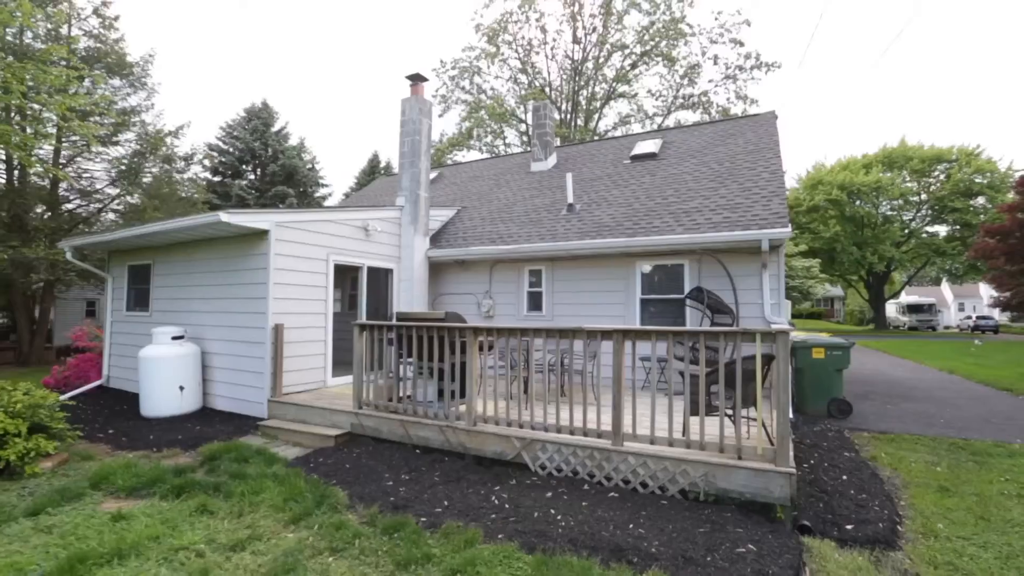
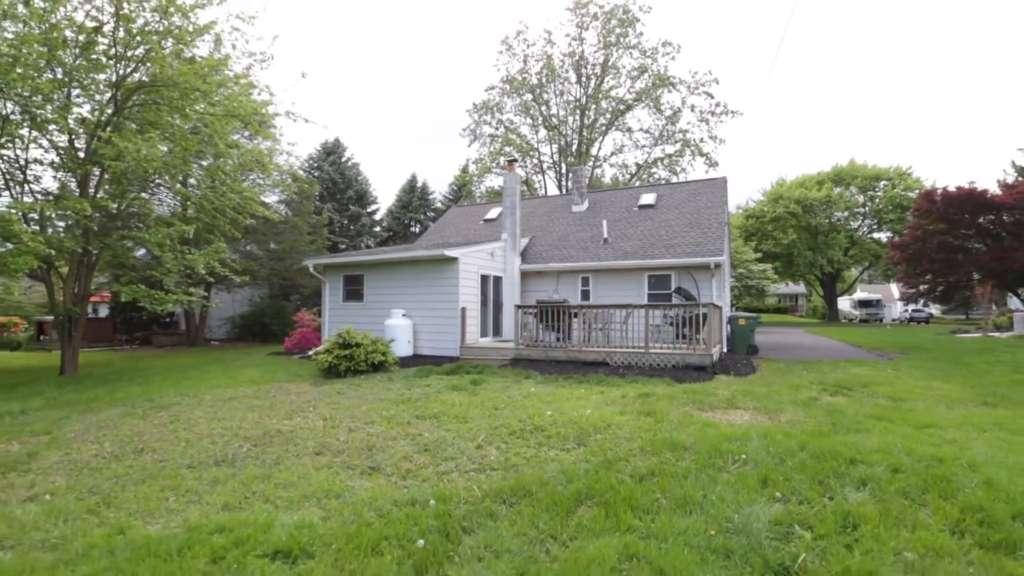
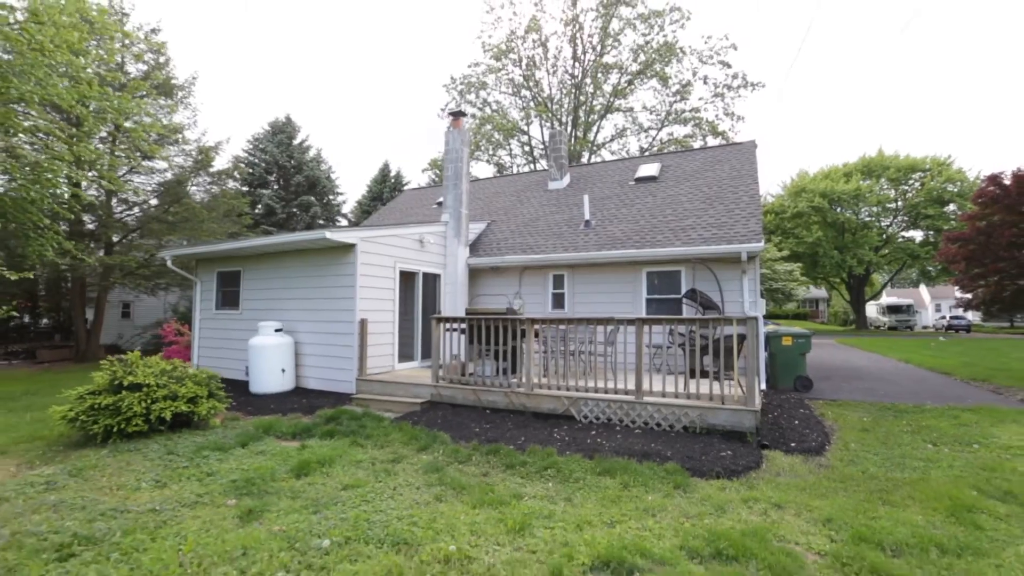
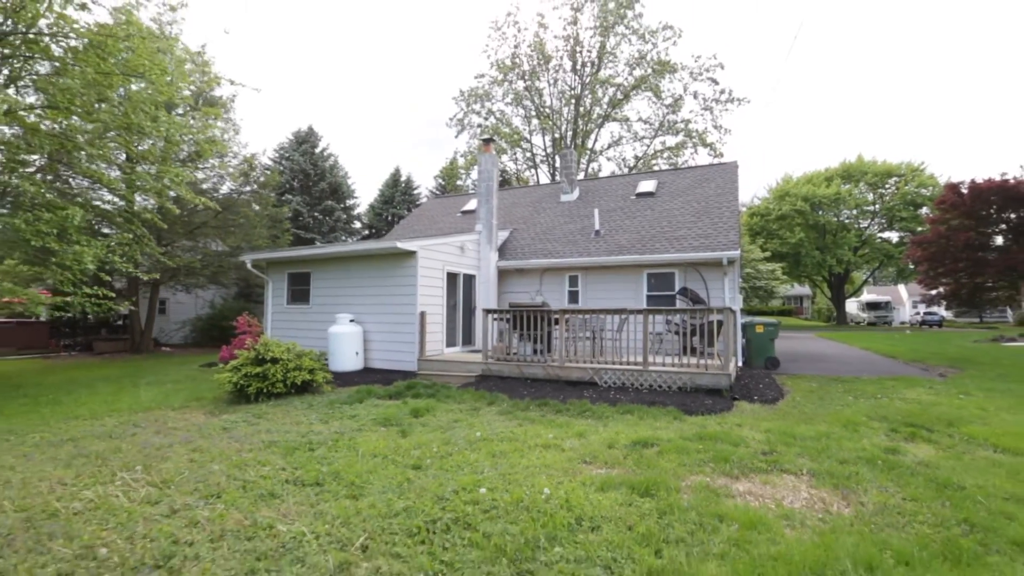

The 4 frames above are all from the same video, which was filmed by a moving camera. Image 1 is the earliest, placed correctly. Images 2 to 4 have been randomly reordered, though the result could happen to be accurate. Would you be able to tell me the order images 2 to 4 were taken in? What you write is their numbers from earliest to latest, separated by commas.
3, 4, 2
